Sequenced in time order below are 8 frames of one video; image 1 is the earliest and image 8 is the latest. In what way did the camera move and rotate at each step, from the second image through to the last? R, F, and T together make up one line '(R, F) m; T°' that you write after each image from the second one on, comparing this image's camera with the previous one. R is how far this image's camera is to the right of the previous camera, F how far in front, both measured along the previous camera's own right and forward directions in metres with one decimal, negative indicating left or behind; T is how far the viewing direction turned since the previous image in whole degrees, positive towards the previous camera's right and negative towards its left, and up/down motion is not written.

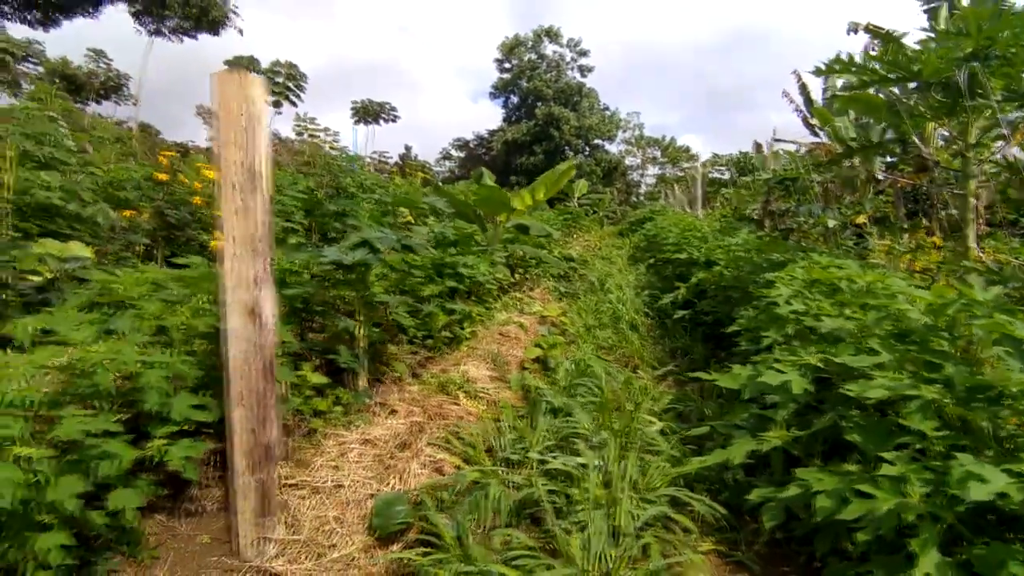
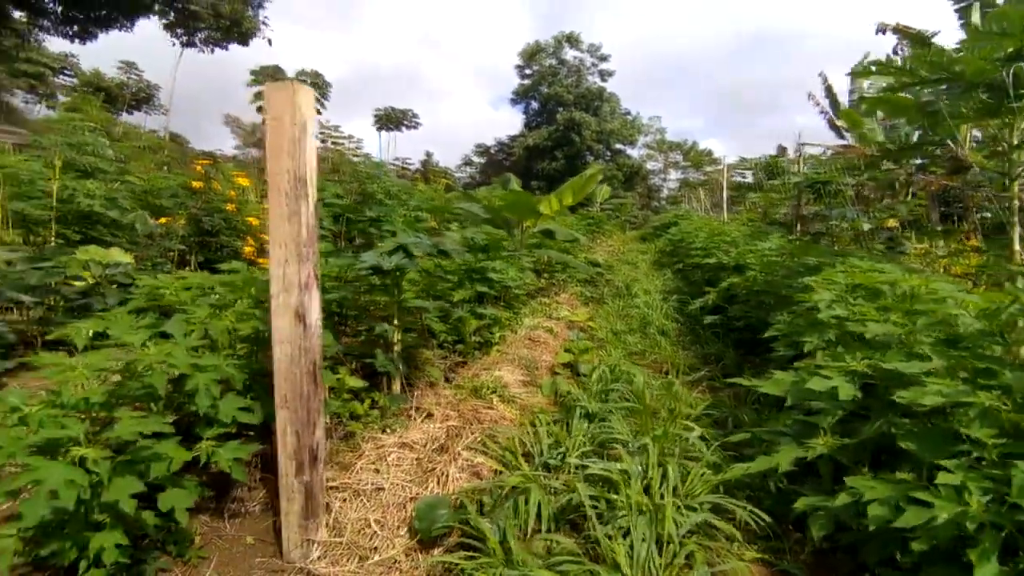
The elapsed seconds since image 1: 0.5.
(-0.1, 0.0) m; -2°
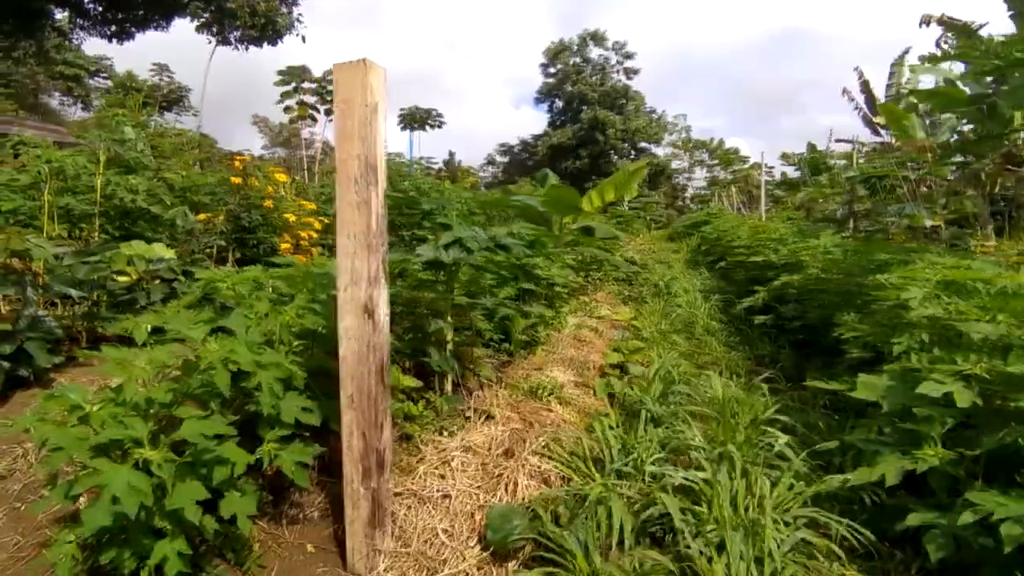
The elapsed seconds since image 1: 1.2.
(-0.2, +0.1) m; -2°
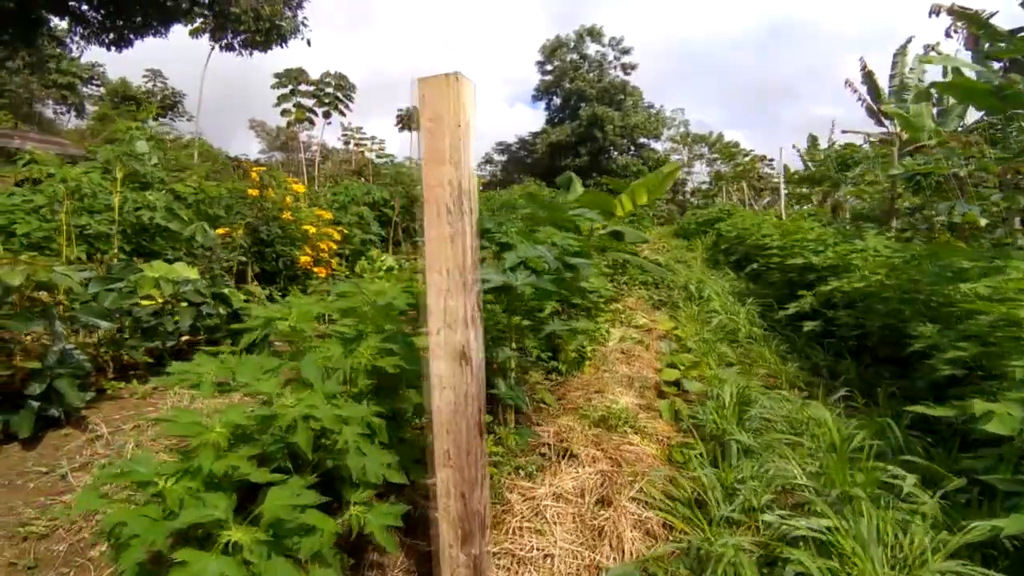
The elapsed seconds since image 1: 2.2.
(-0.3, +0.2) m; 0°
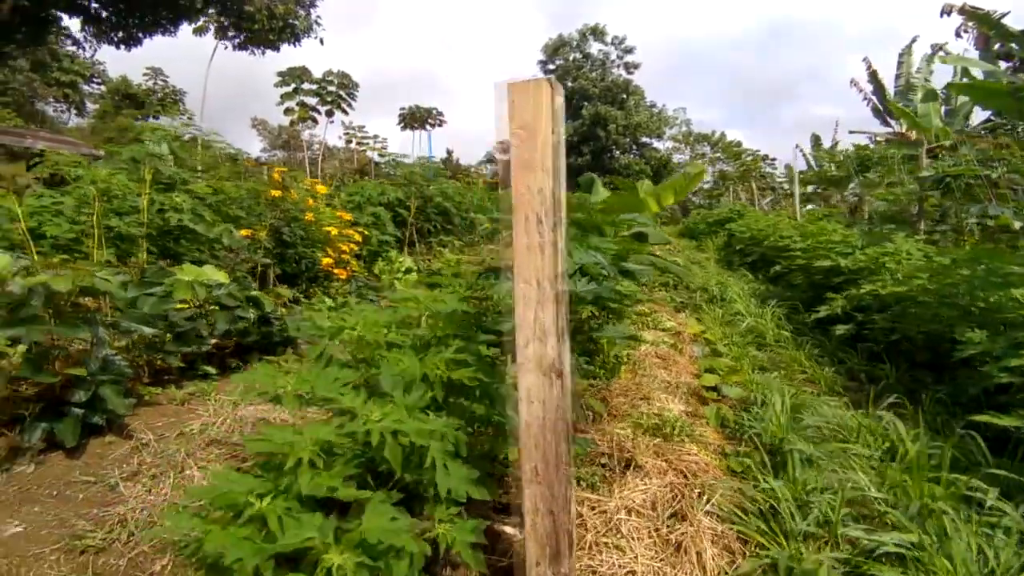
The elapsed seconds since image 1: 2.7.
(-0.3, 0.0) m; 0°
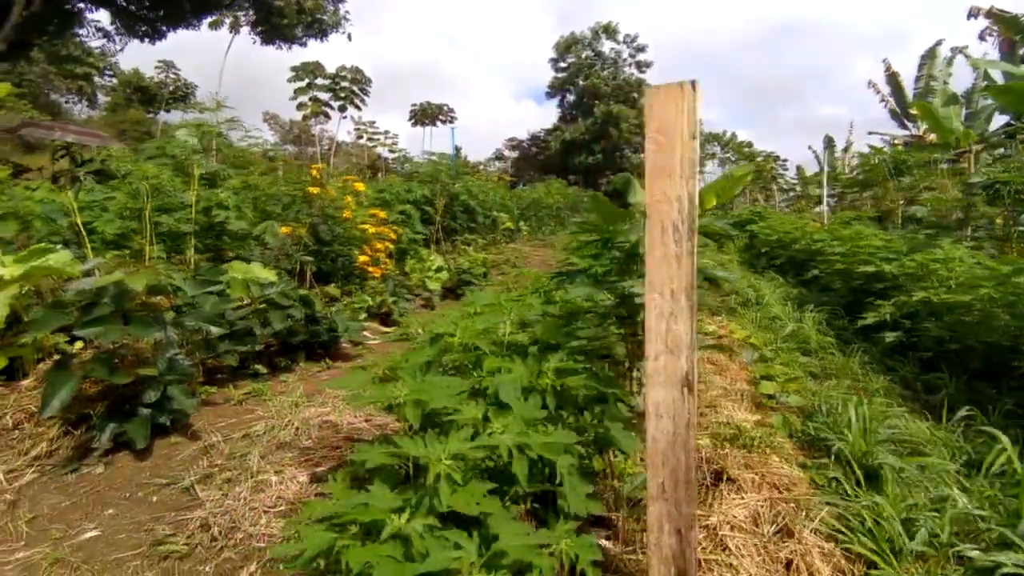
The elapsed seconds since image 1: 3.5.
(-0.3, +0.1) m; 0°
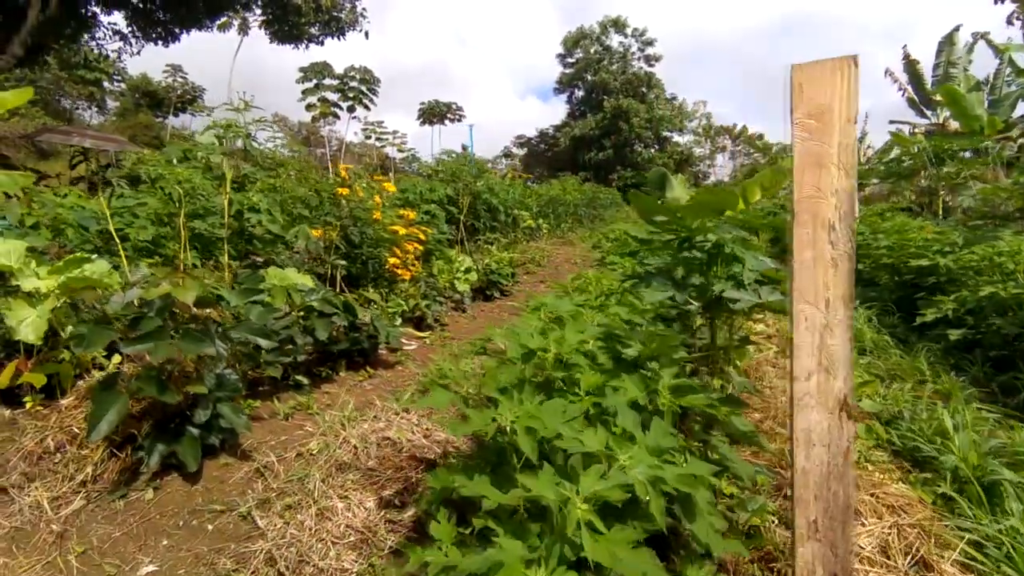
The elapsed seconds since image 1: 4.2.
(-0.3, +0.2) m; -1°
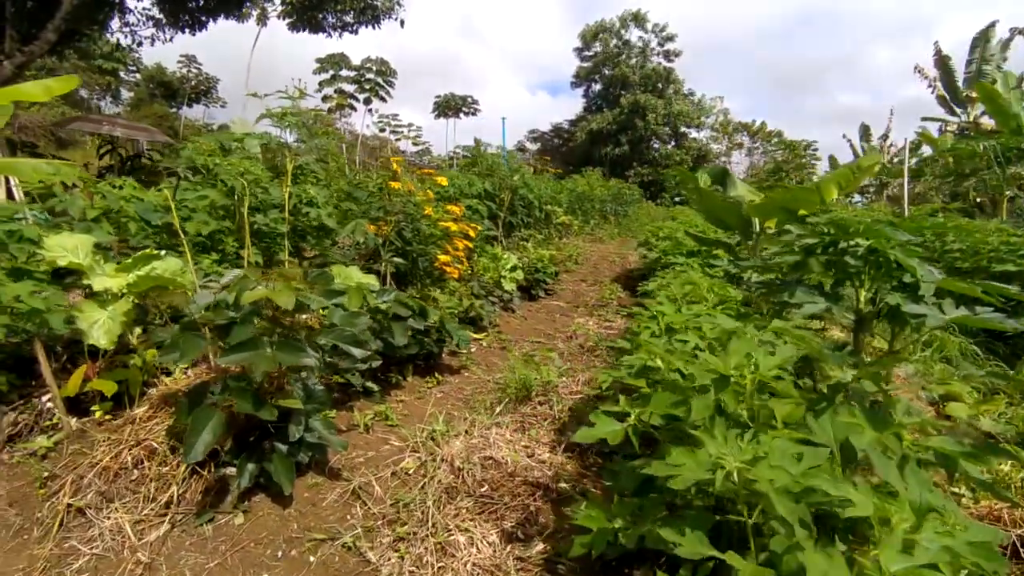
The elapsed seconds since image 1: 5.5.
(-0.5, +0.3) m; -1°
